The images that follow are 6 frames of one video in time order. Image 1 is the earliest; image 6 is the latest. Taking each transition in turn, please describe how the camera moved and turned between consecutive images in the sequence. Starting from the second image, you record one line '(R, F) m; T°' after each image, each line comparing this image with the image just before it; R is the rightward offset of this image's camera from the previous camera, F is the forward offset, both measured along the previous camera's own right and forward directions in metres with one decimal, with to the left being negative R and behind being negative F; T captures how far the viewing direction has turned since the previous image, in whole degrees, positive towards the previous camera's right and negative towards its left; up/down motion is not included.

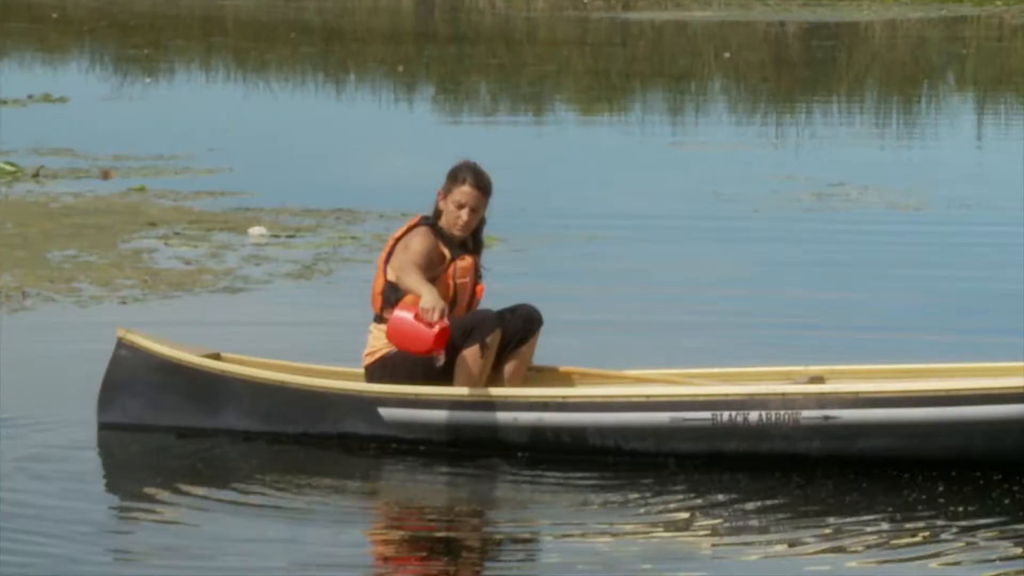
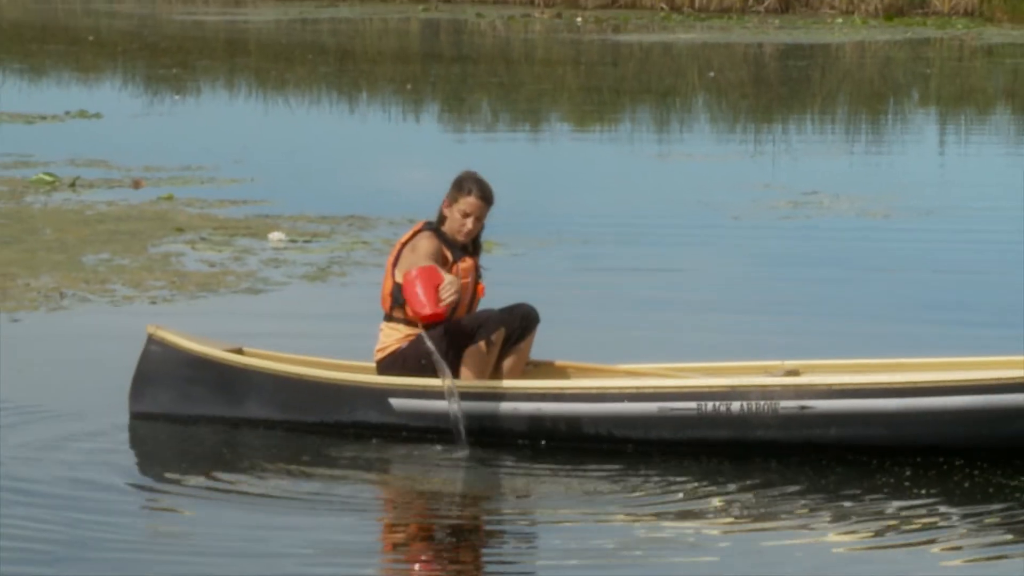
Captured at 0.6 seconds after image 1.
(+0.2, -0.7) m; -1°
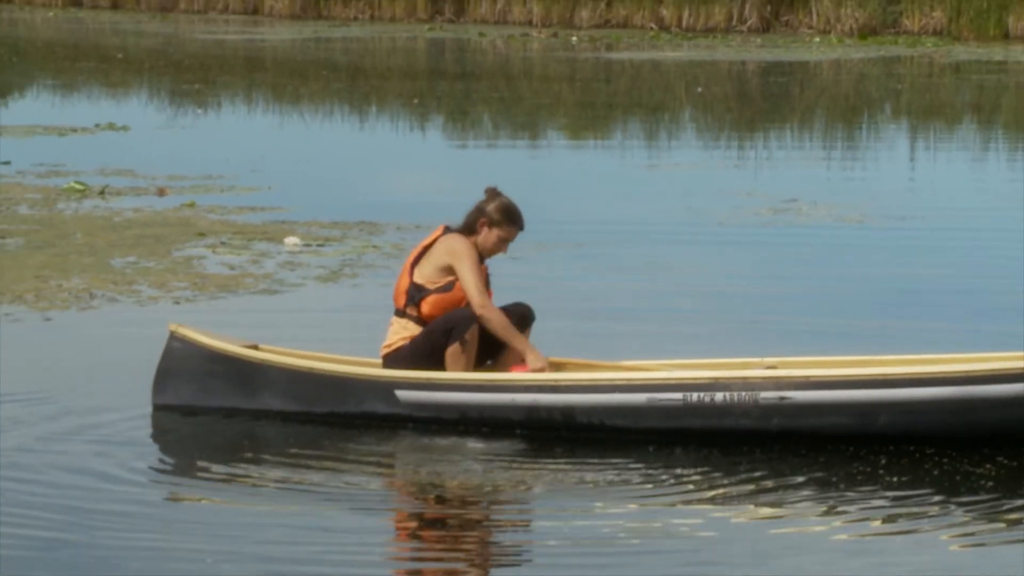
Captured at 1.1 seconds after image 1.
(+0.1, -0.7) m; 0°
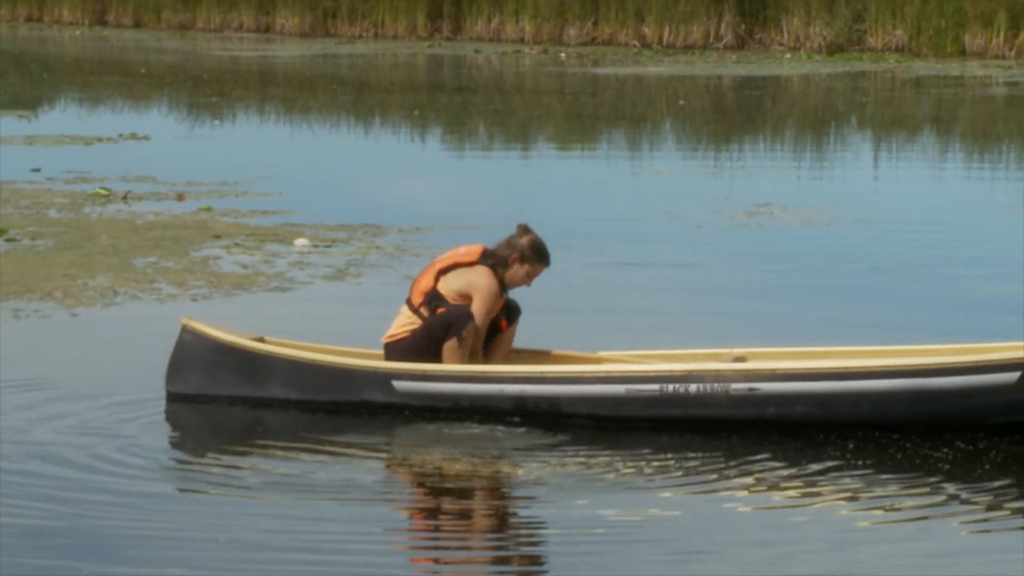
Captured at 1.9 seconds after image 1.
(+0.1, -0.8) m; 0°
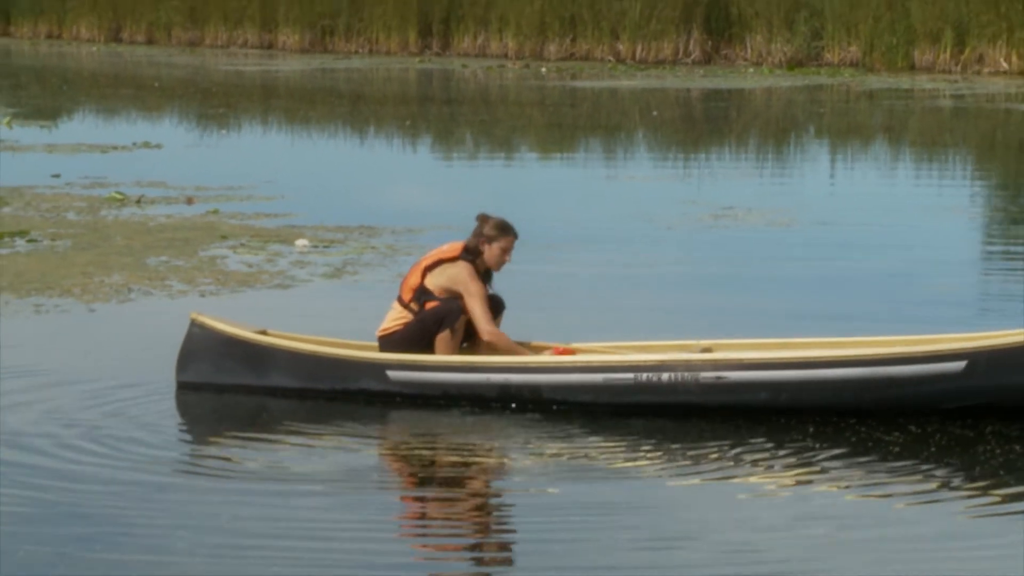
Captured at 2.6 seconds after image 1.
(+0.1, -0.9) m; 0°
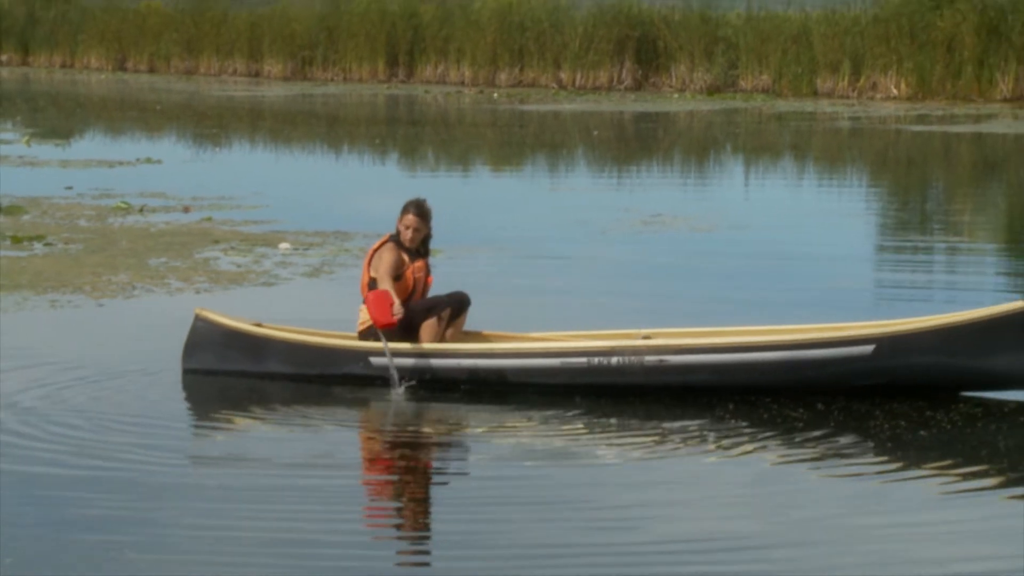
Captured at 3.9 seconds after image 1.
(+0.2, -1.8) m; +1°
